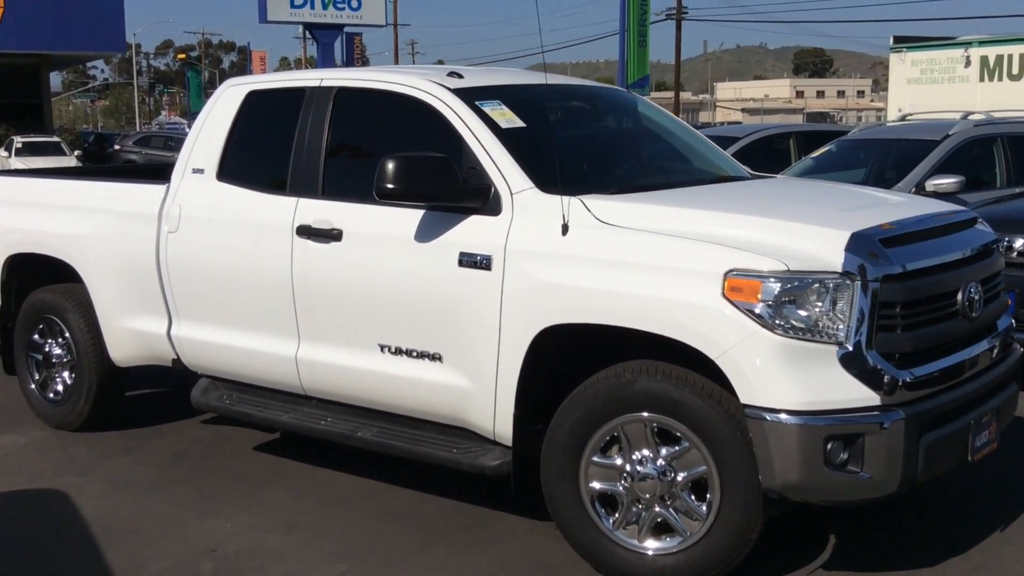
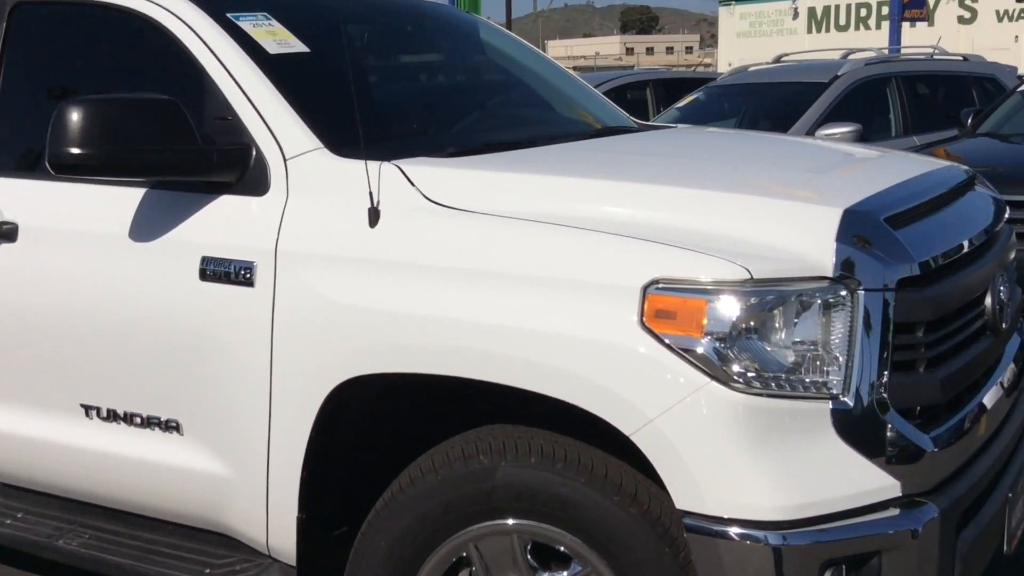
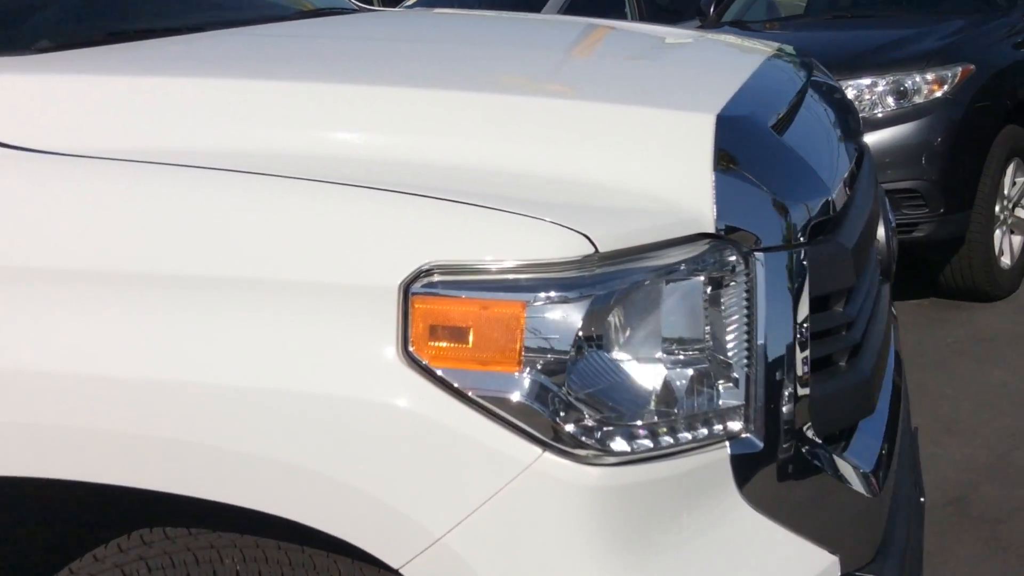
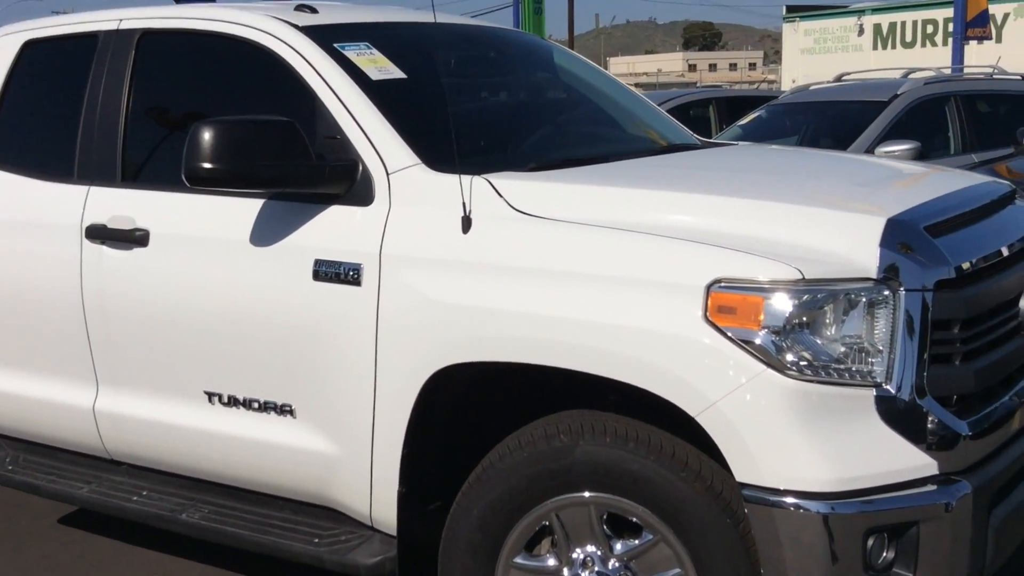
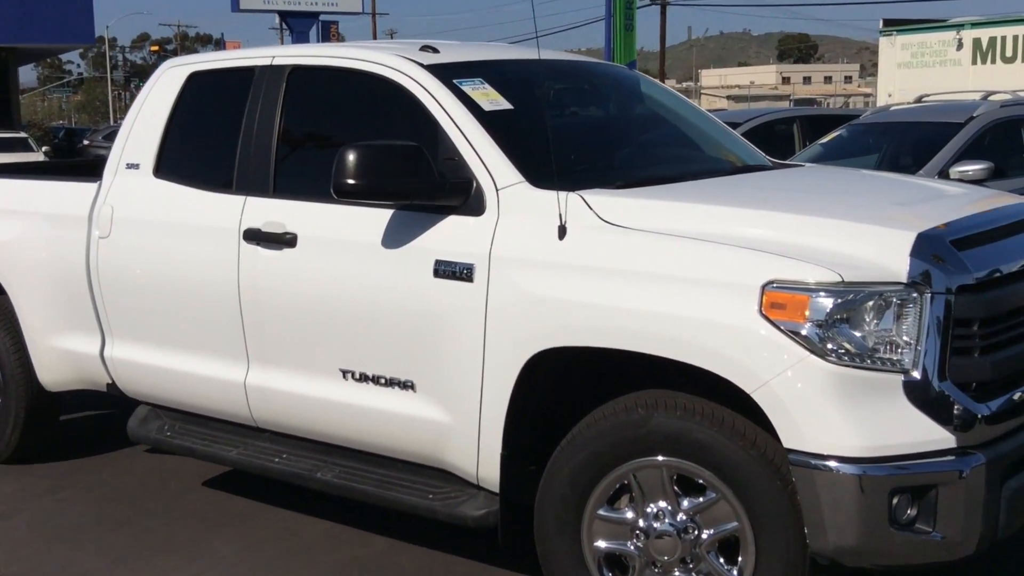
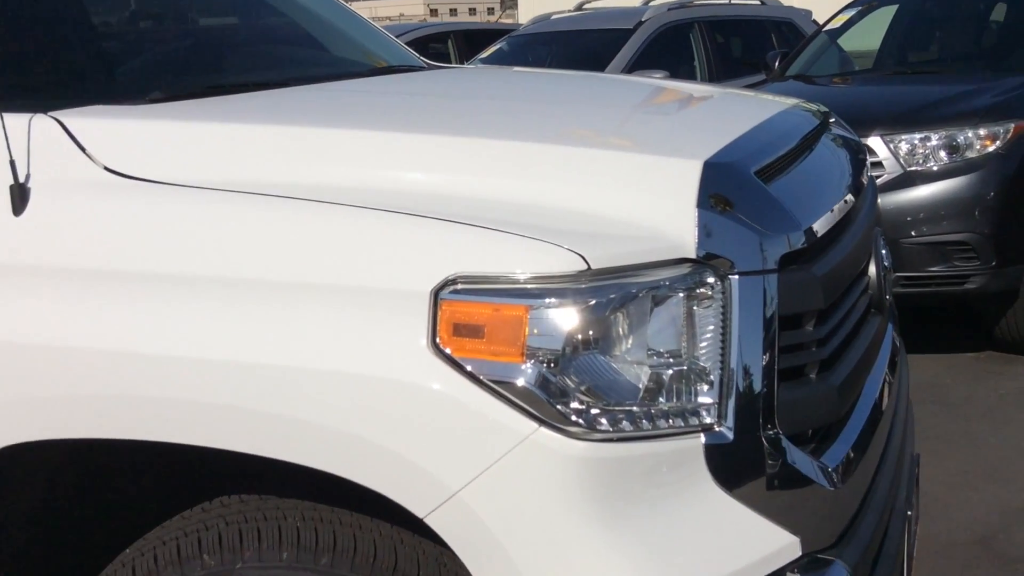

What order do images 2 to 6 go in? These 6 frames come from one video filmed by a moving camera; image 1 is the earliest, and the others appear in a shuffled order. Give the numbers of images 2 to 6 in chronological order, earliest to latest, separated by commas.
5, 4, 2, 6, 3
